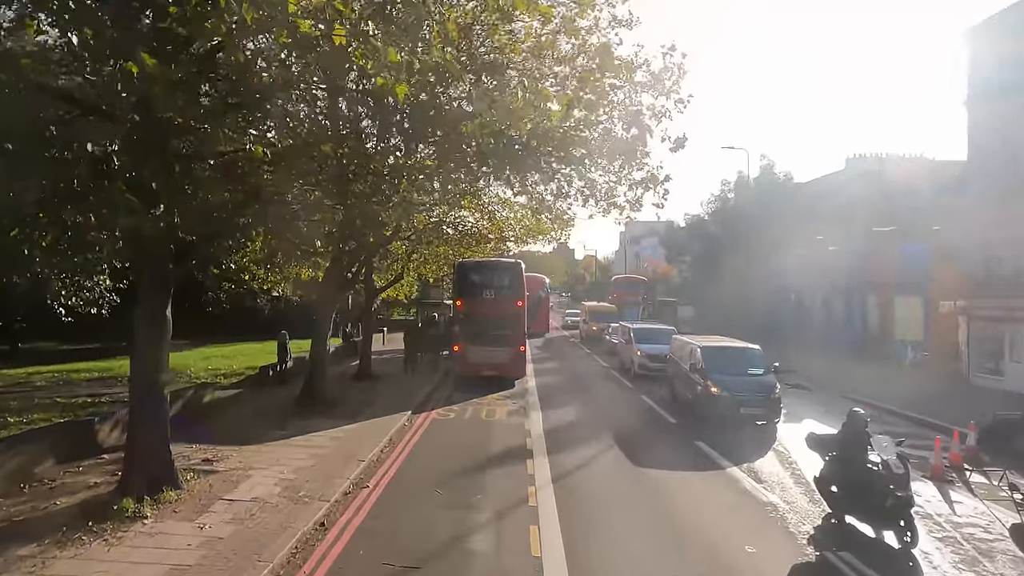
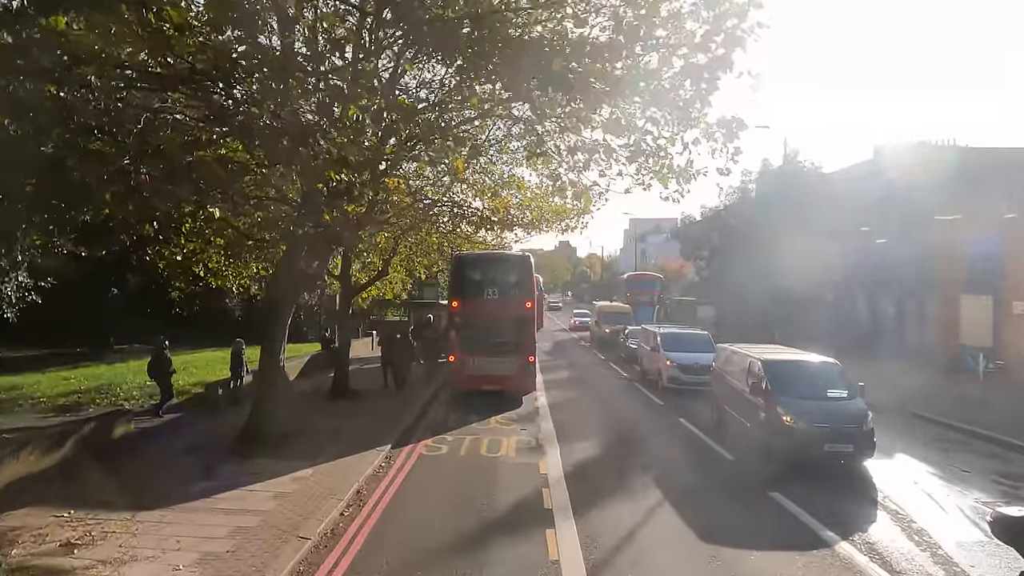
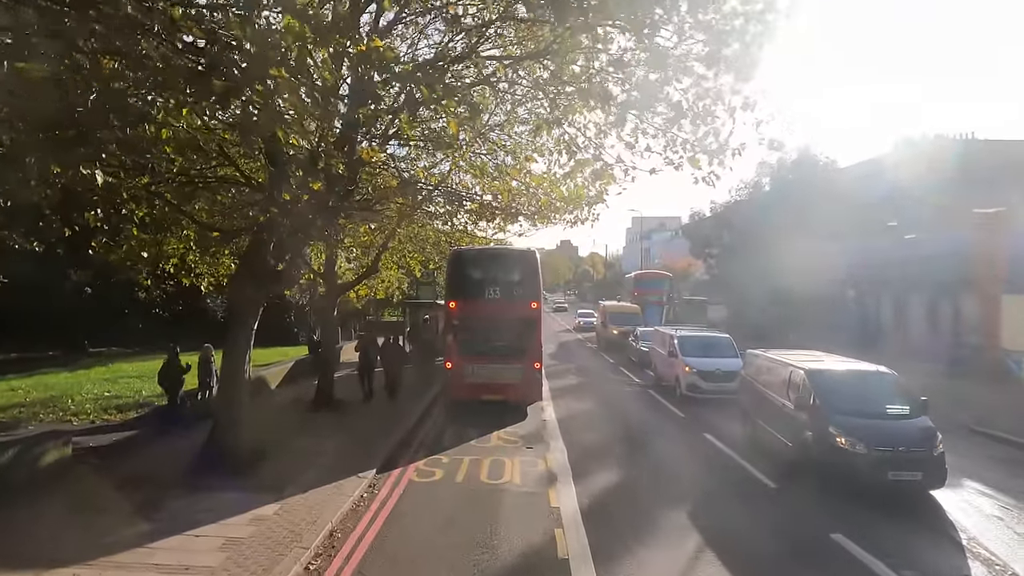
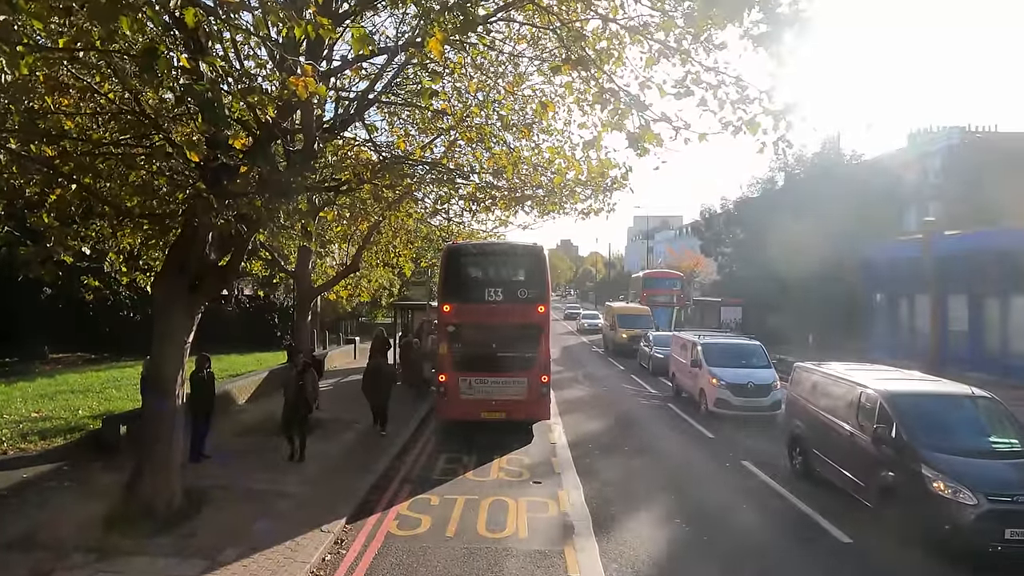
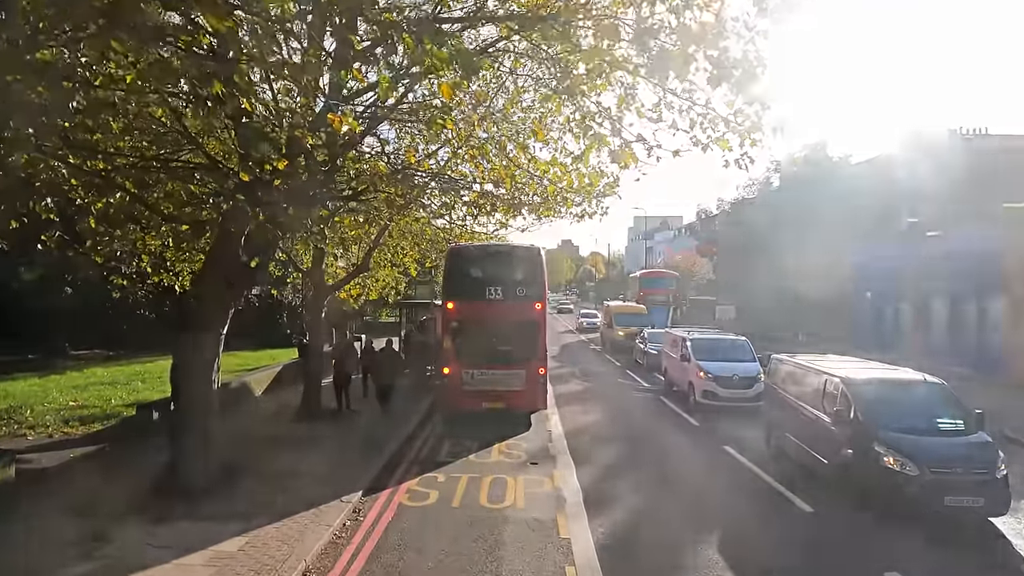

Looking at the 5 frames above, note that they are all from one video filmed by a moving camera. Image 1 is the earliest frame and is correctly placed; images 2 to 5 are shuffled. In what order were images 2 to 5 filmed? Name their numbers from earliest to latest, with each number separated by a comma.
2, 3, 5, 4
